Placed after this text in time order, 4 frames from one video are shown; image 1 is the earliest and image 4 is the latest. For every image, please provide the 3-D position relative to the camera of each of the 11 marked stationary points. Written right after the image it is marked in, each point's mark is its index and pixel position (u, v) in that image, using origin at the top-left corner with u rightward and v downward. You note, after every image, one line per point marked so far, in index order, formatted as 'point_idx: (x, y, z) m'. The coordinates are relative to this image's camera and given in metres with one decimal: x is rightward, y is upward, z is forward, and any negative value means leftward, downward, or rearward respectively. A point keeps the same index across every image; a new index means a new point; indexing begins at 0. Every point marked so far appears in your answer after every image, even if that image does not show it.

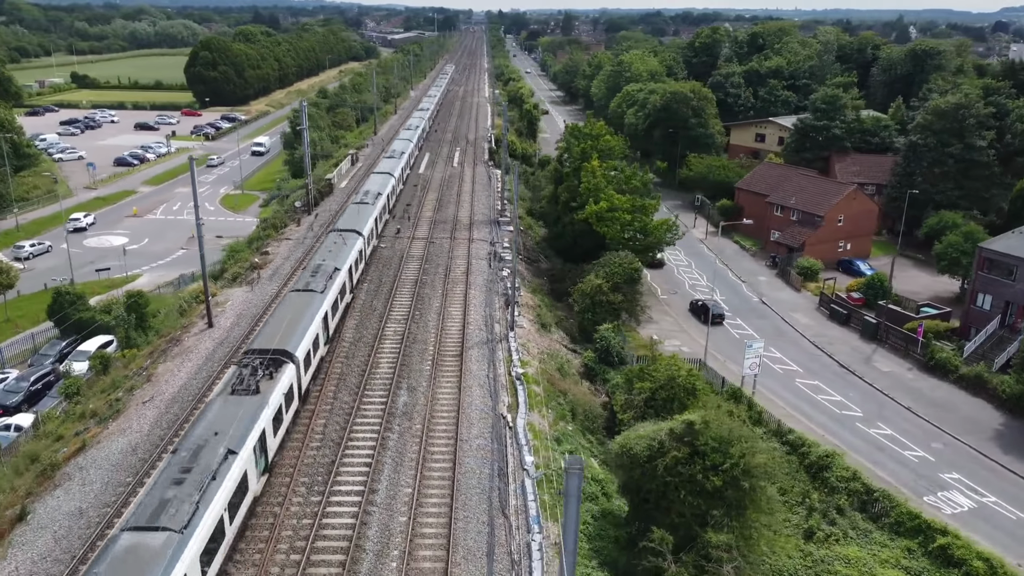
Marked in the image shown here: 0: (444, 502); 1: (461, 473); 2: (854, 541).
0: (-1.4, -4.6, +17.2) m
1: (-1.1, -4.2, +18.2) m
2: (+8.3, -6.2, +19.7) m
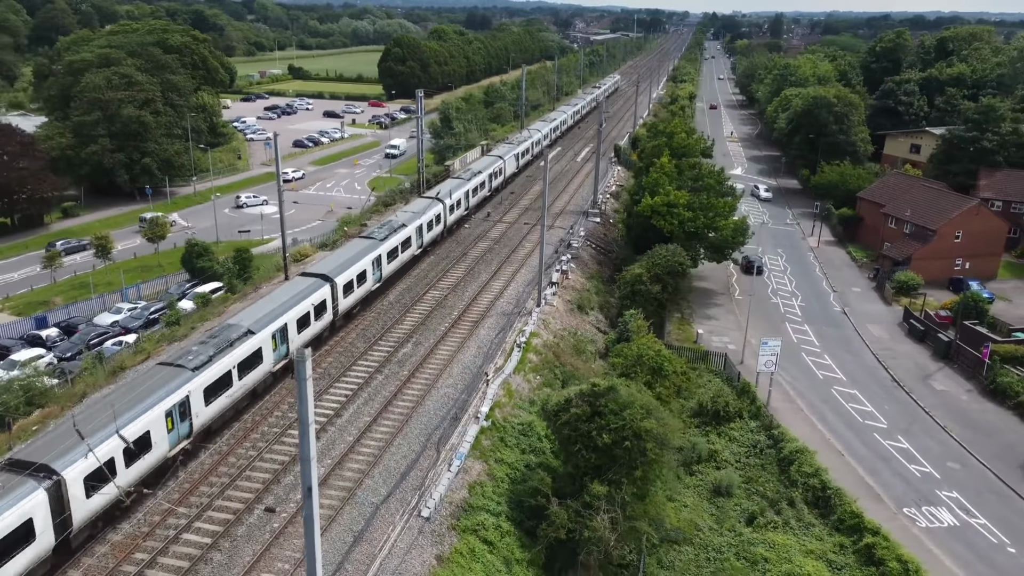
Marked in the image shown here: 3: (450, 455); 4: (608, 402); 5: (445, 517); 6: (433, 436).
0: (-3.0, -3.6, +20.0) m
1: (-2.4, -3.2, +20.9) m
2: (+7.0, -6.1, +20.2) m
3: (-1.4, -4.0, +19.2) m
4: (+2.1, -2.5, +17.9) m
5: (-1.4, -4.9, +17.3) m
6: (-1.9, -3.7, +19.9) m
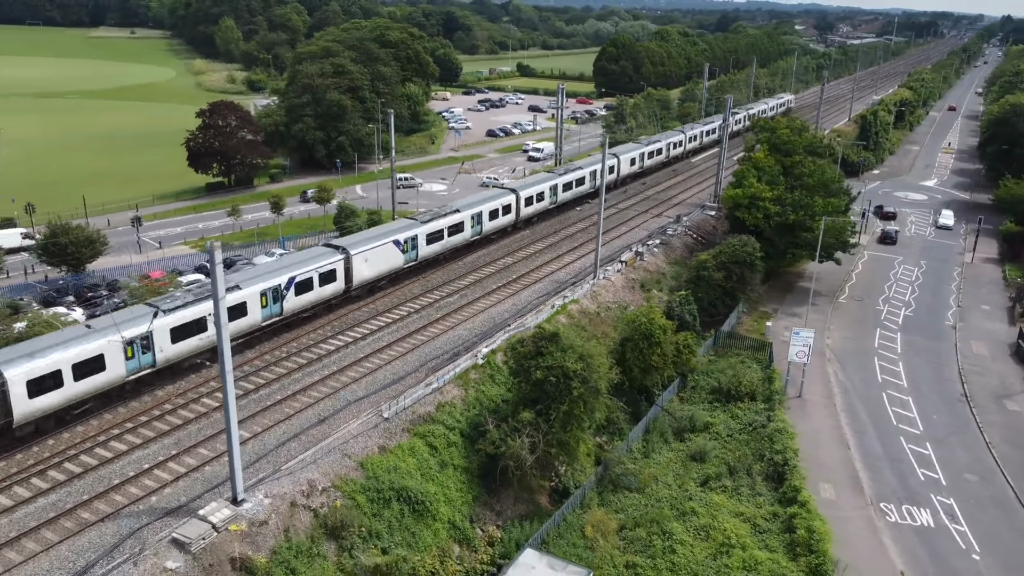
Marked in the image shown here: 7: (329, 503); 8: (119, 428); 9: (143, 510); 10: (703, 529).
0: (-3.4, -2.0, +23.9) m
1: (-2.5, -1.7, +24.6) m
2: (+5.9, -5.5, +21.3) m
3: (-2.2, -2.6, +22.7) m
4: (+1.0, -1.4, +20.4) m
5: (-2.8, -3.4, +20.9) m
6: (-2.4, -2.2, +23.5) m
7: (-4.1, -4.7, +17.8) m
8: (-9.5, -3.3, +19.4) m
9: (-7.5, -4.5, +16.4) m
10: (+4.6, -5.9, +19.9) m
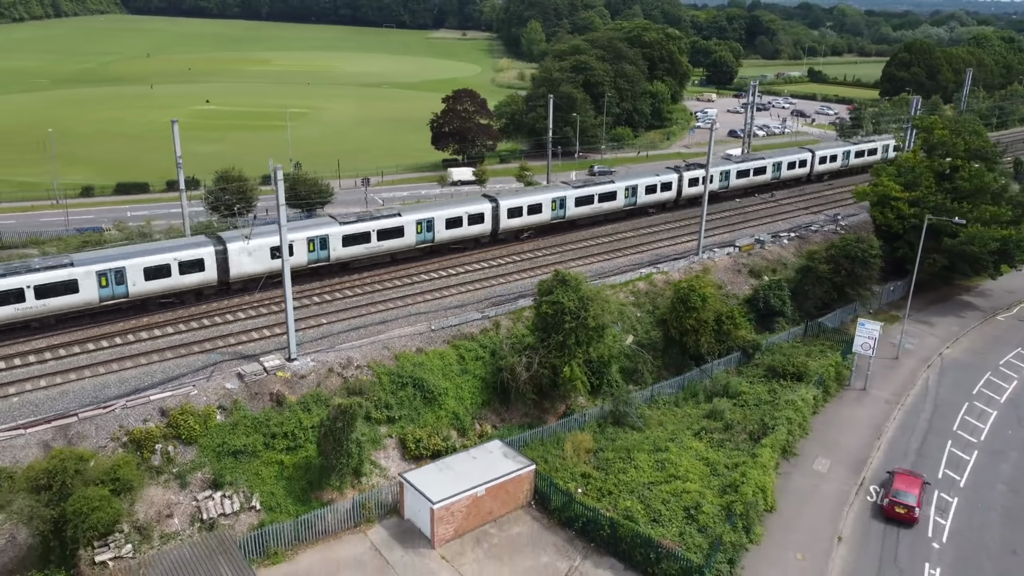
0: (-1.4, -0.1, +28.9) m
1: (-0.3, +0.1, +29.3) m
2: (+5.9, -4.5, +23.2) m
3: (-0.8, -0.8, +27.4) m
4: (+1.5, +0.1, +24.1) m
5: (-2.1, -1.5, +25.9) m
6: (-0.7, -0.4, +28.2) m
7: (-4.5, -2.5, +23.5) m
8: (-8.8, -0.5, +26.9) m
9: (-8.2, -1.9, +23.4) m
10: (+4.2, -4.8, +22.4) m
